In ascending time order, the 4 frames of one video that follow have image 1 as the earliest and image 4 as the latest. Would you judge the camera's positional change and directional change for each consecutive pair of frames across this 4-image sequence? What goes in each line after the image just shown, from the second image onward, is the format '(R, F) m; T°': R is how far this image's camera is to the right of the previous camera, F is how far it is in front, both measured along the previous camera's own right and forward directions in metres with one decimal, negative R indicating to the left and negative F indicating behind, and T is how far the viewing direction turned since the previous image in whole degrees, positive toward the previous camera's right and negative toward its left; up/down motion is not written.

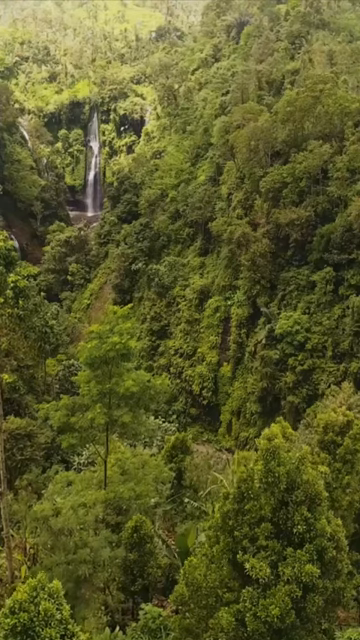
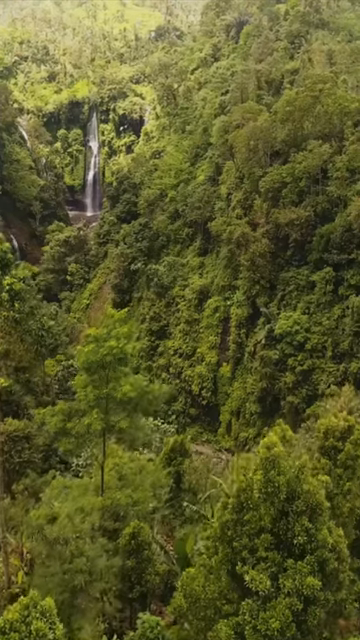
(0.0, +0.2) m; 0°
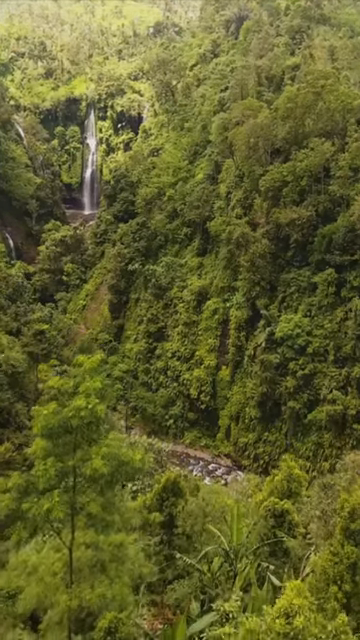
(+0.2, +2.1) m; 0°
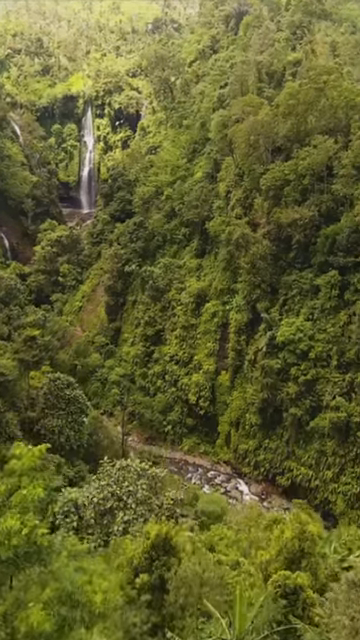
(+0.1, +2.4) m; 0°
